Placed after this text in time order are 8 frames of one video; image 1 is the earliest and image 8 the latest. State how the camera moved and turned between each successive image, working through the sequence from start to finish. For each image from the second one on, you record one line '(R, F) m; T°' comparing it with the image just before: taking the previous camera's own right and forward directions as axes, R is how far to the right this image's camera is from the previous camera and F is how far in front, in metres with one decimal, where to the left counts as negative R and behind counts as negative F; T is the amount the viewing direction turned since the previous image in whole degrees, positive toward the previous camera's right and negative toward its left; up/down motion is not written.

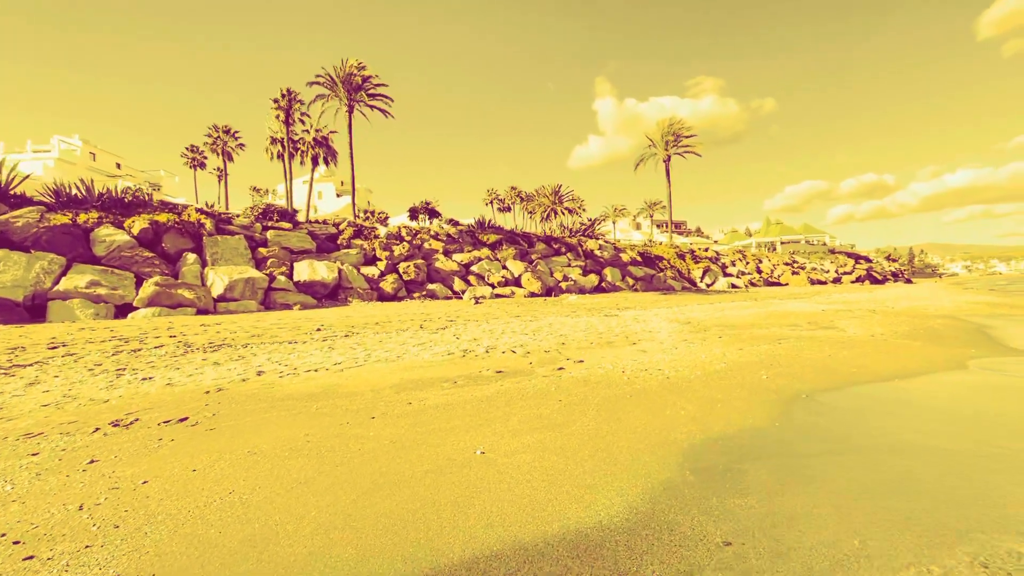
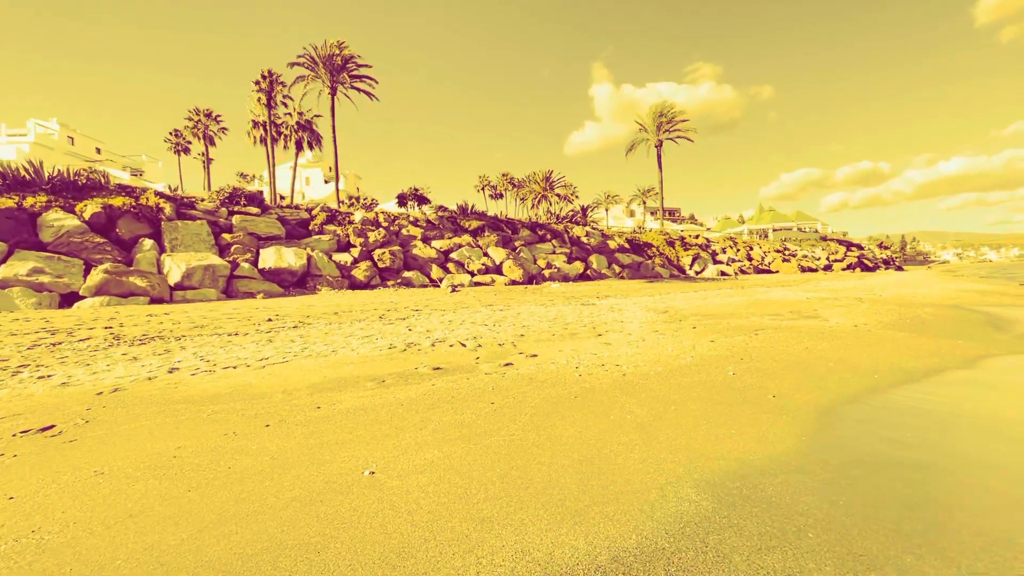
(+0.7, +0.7) m; +1°
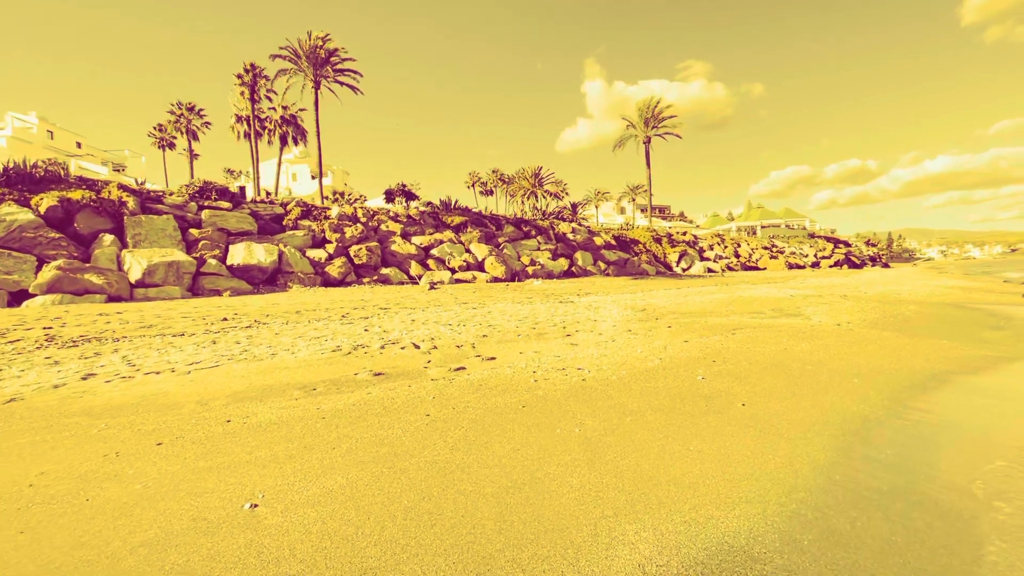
(+0.5, +0.5) m; +1°
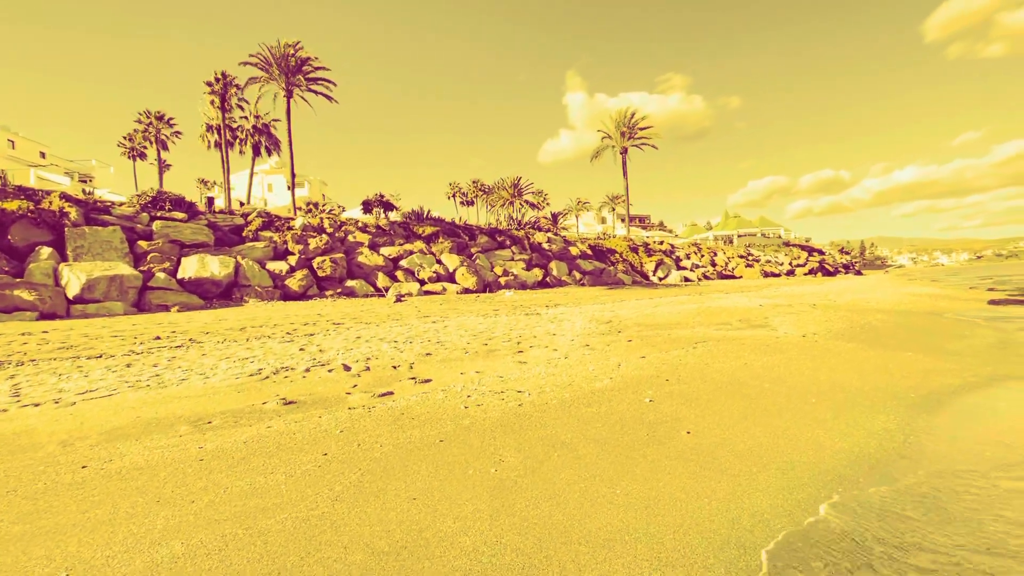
(+0.6, +0.5) m; +2°
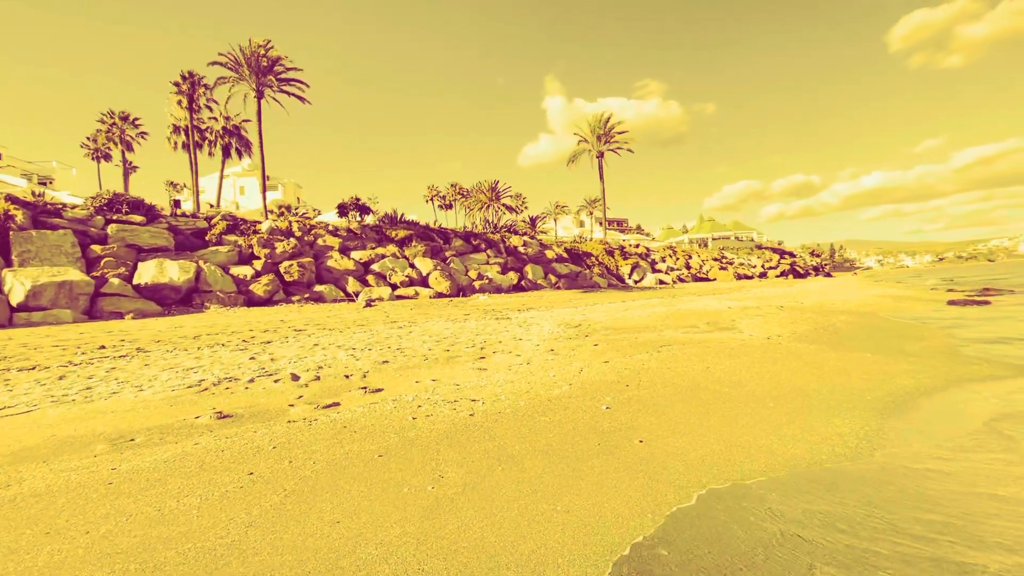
(+0.3, +0.2) m; +2°
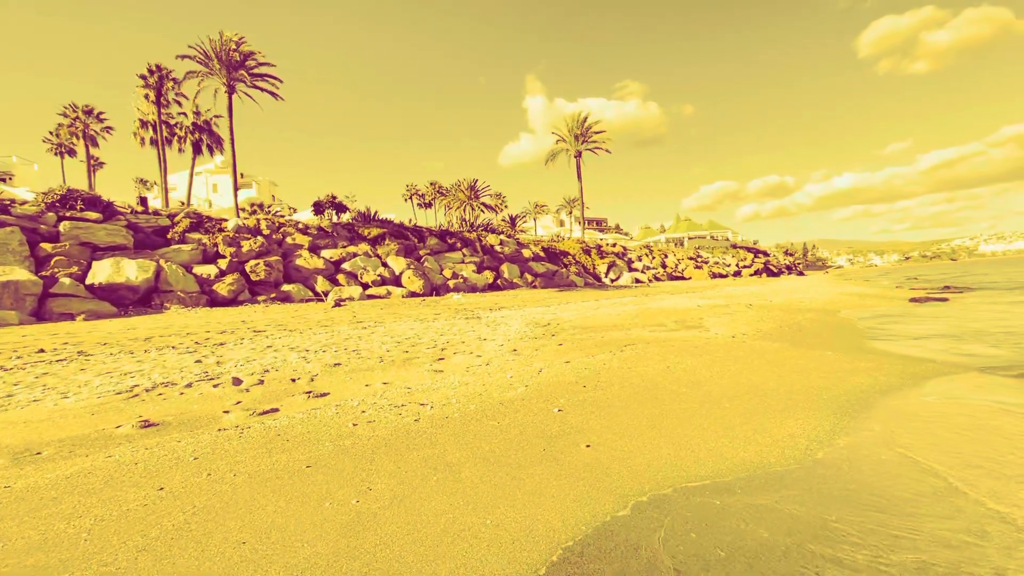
(+0.3, +0.2) m; +2°
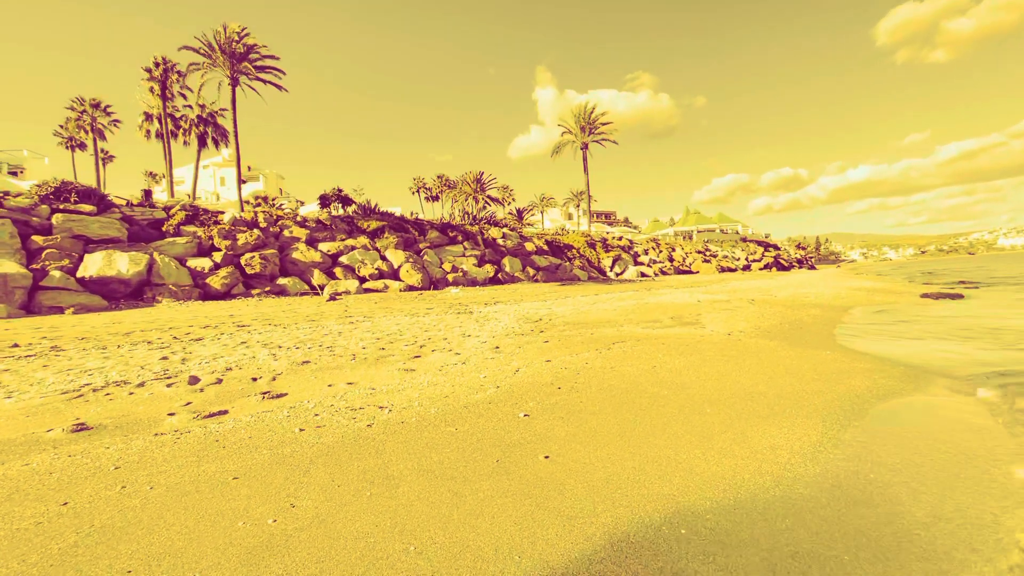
(+0.4, +0.3) m; -1°
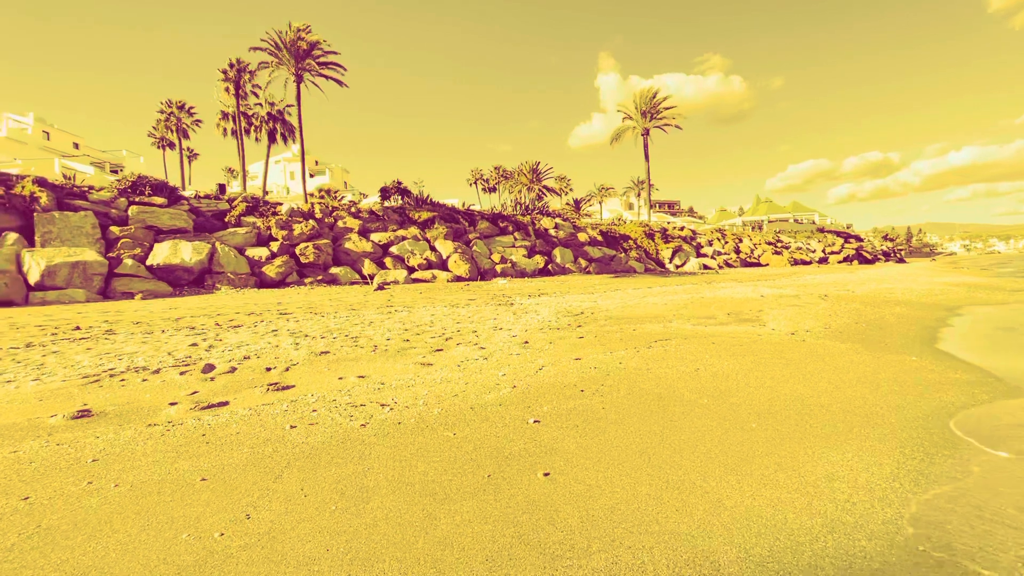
(+0.4, +0.5) m; -7°
